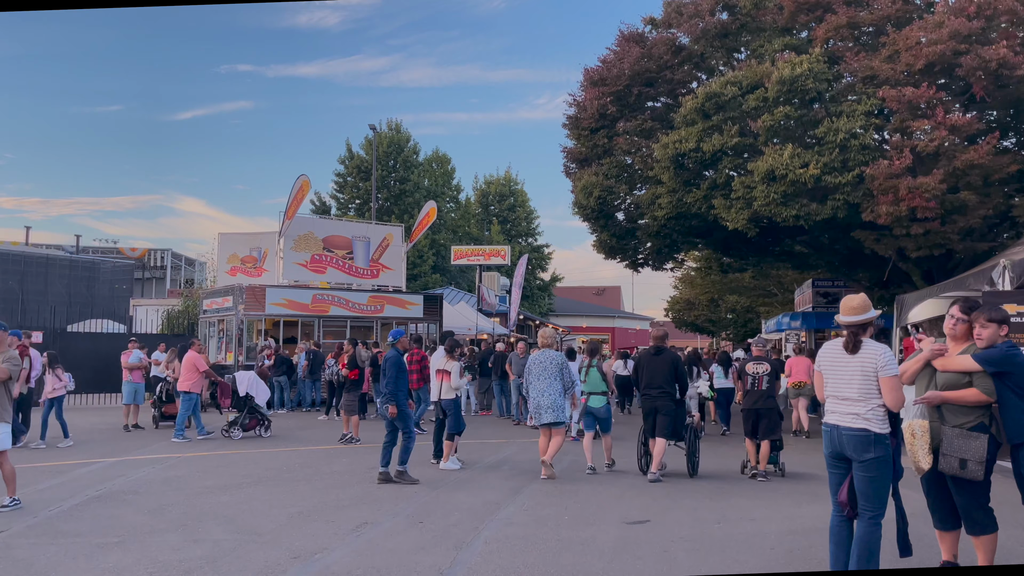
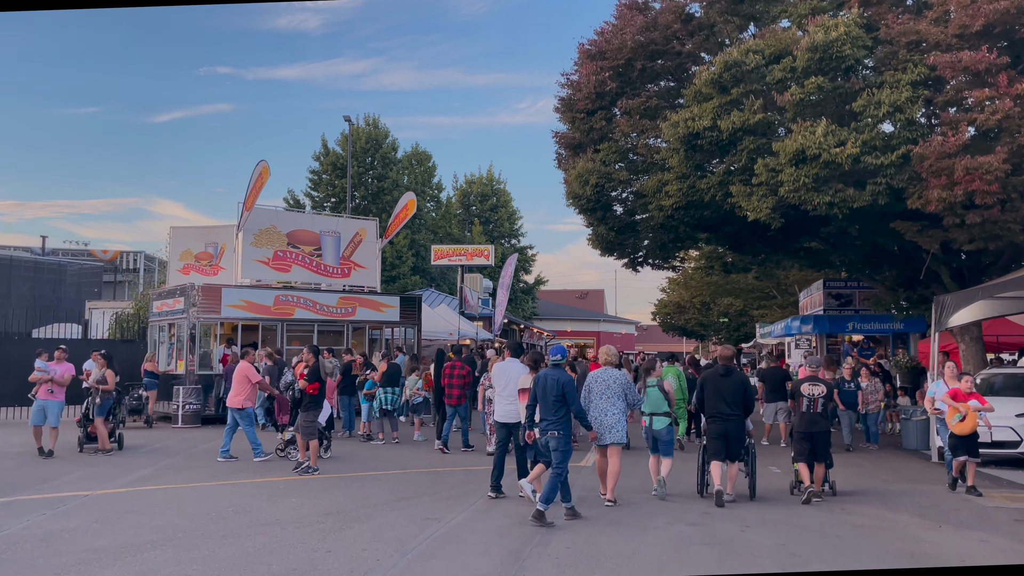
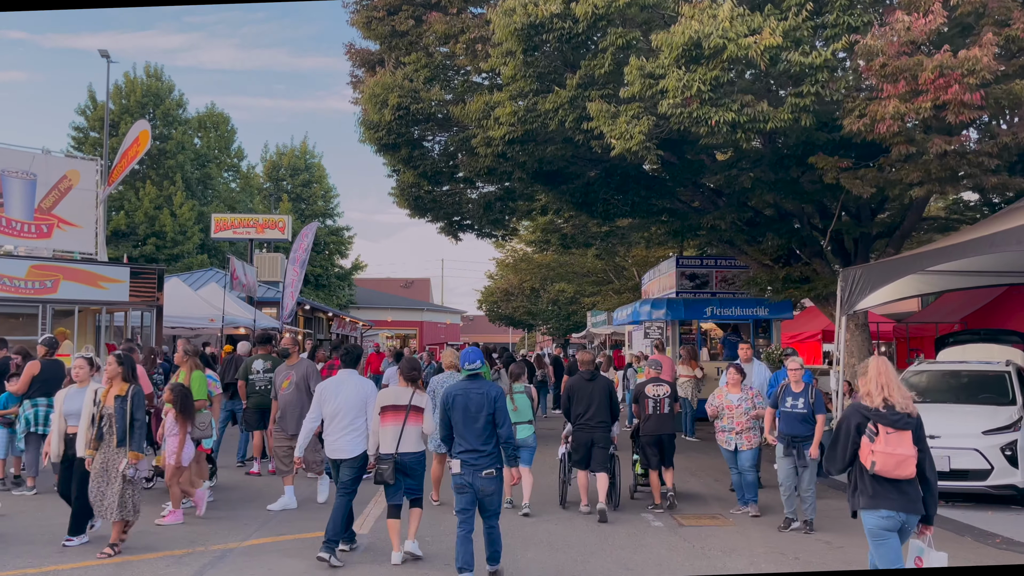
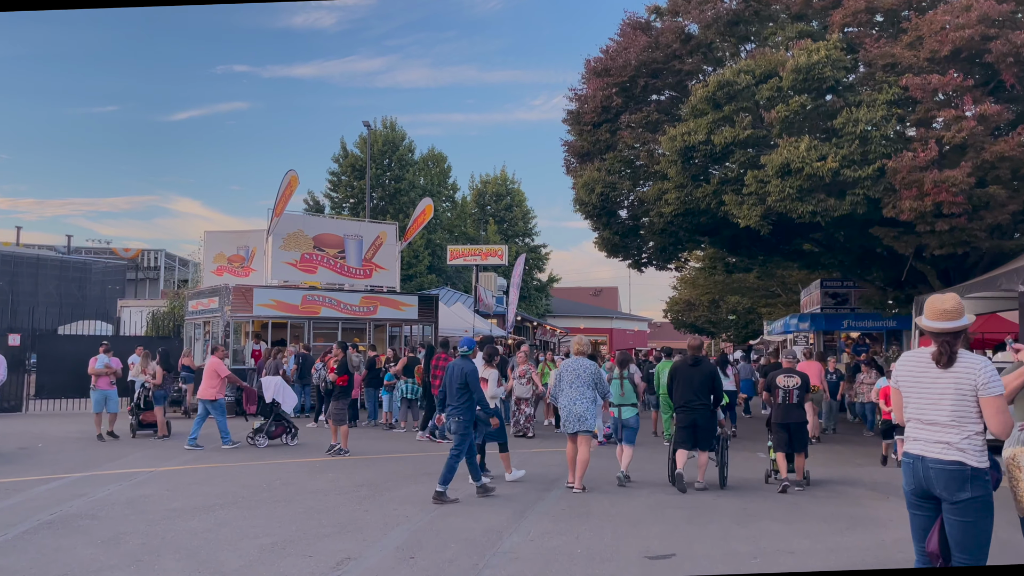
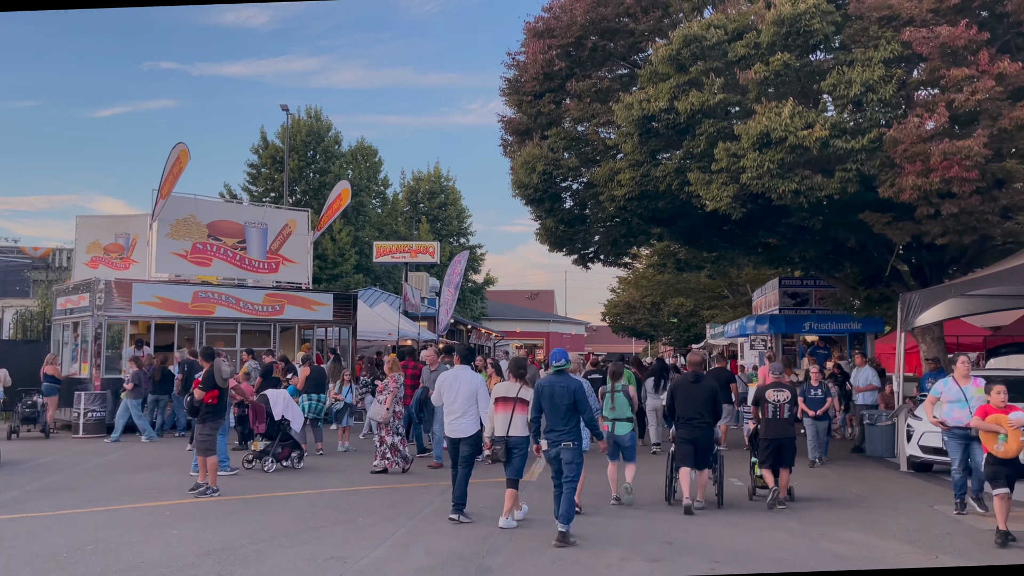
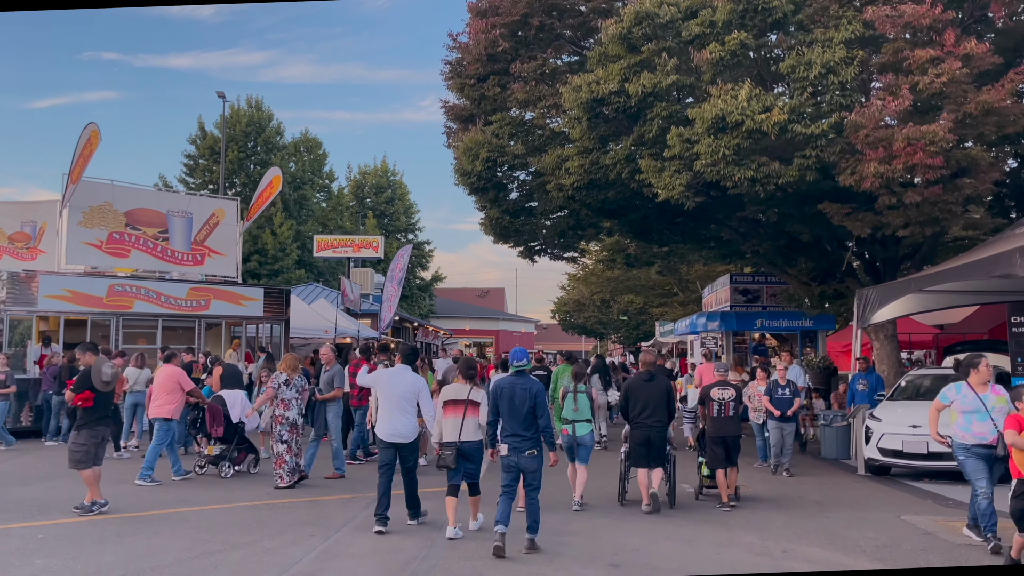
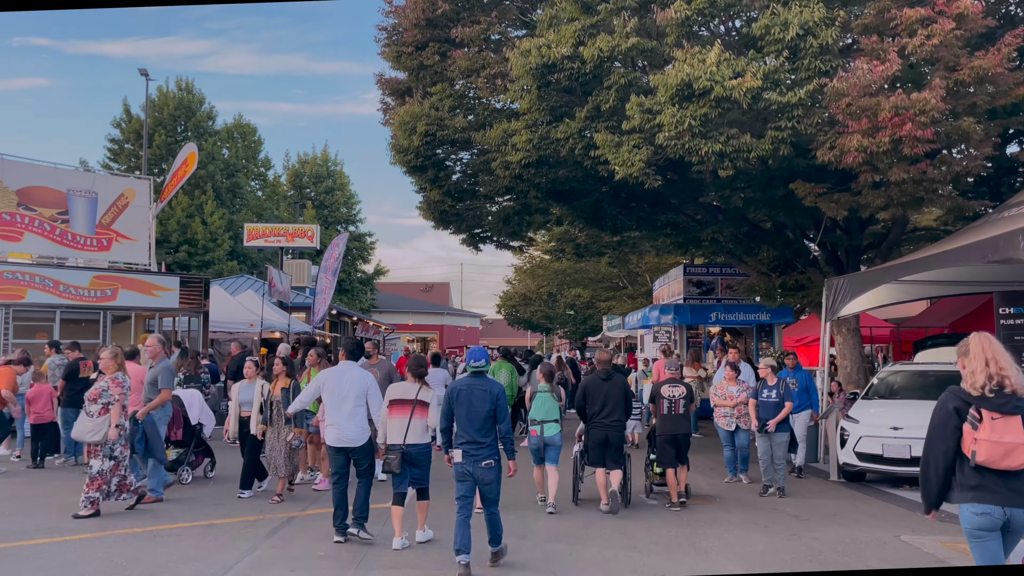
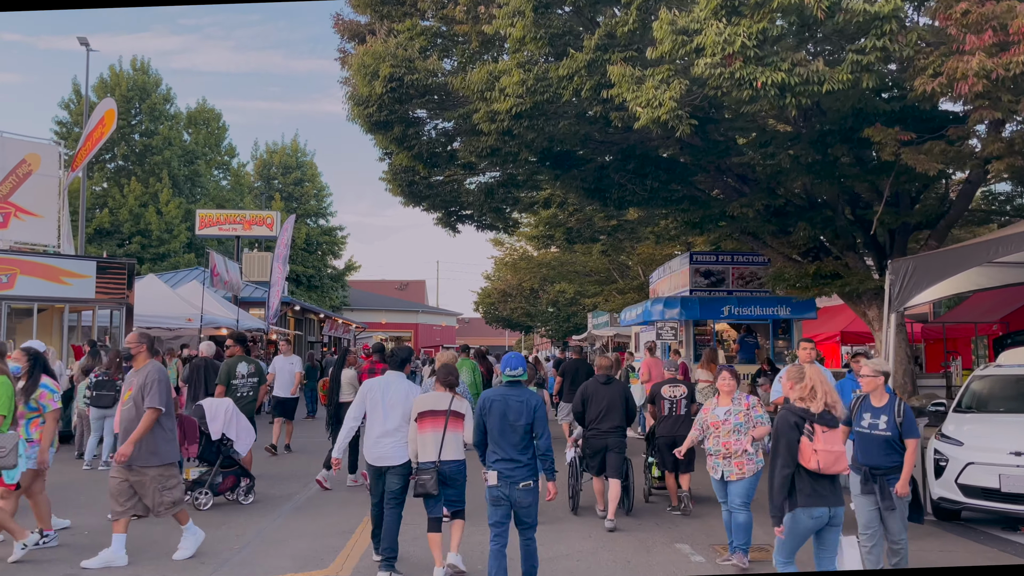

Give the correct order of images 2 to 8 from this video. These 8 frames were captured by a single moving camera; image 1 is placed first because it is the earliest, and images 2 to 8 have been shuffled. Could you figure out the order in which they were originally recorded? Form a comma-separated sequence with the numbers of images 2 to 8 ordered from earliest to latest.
4, 2, 5, 6, 7, 3, 8
